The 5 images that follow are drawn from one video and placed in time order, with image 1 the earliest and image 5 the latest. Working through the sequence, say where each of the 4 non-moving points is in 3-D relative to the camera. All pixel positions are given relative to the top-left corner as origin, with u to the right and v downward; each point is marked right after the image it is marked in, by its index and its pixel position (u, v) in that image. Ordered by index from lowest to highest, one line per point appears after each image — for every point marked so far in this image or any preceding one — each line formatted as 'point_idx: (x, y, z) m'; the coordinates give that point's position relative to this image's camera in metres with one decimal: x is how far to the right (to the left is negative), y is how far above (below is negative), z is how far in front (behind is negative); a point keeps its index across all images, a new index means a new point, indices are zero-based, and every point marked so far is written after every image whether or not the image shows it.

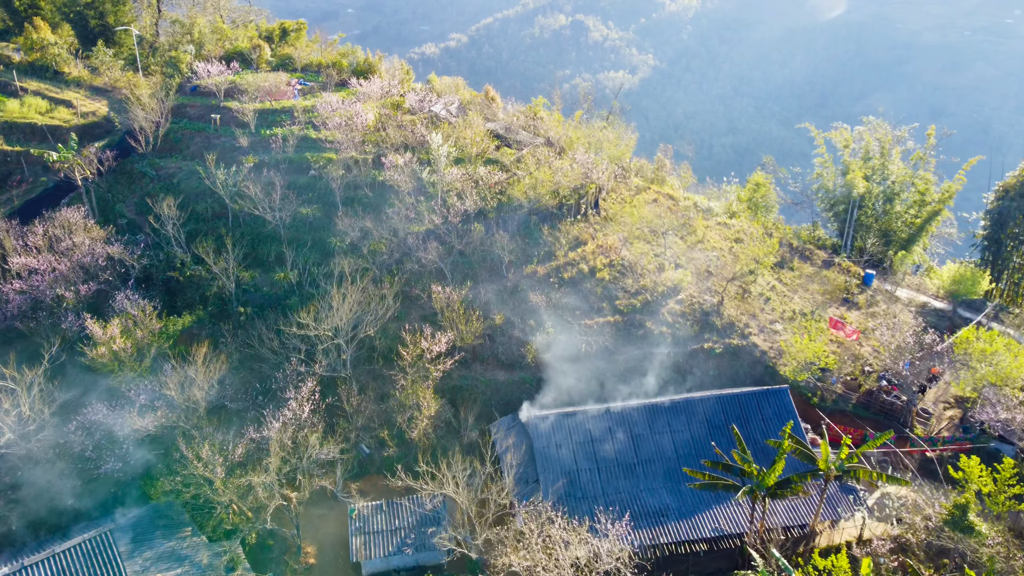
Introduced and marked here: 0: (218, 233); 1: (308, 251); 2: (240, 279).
0: (-7.9, +1.5, +20.0) m
1: (-5.3, +1.0, +19.5) m
2: (-6.8, +0.2, +18.6) m
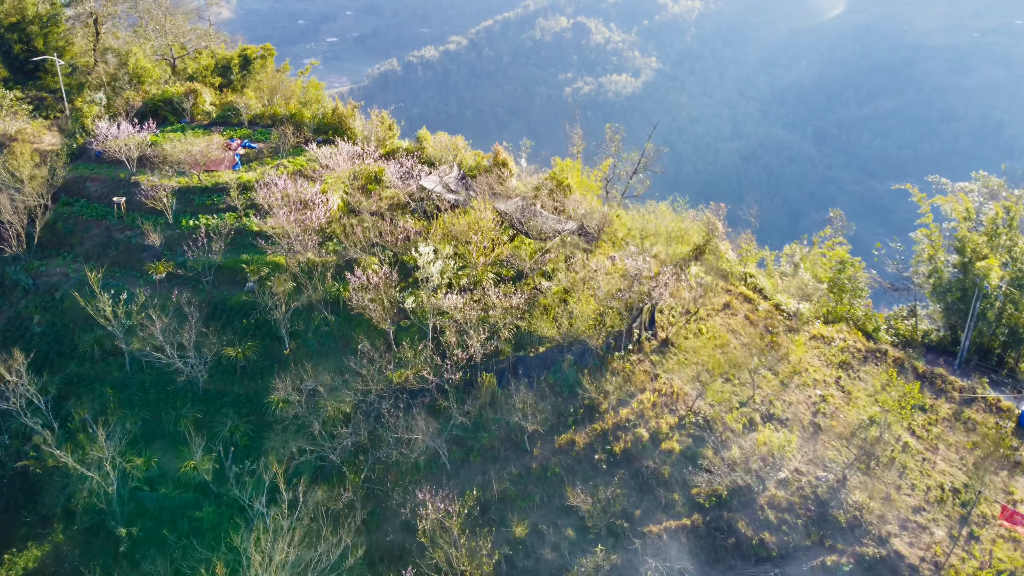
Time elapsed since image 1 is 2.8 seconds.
0: (-7.4, -1.8, +13.6) m
1: (-4.9, -2.3, +13.0) m
2: (-6.3, -3.0, +12.2) m
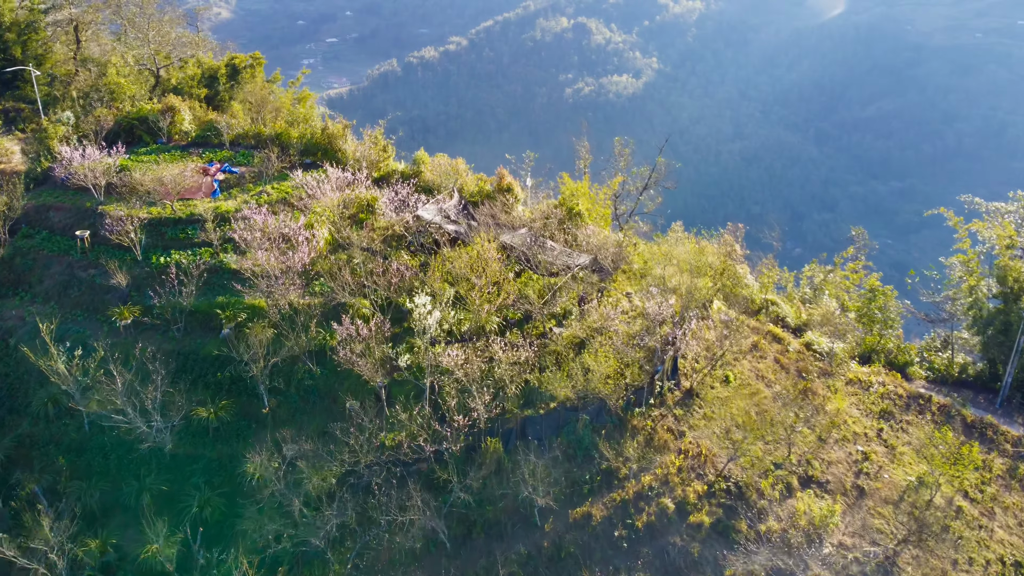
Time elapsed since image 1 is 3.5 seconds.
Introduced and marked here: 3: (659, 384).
0: (-7.3, -2.7, +12.0) m
1: (-4.7, -3.1, +11.4) m
2: (-6.2, -3.9, +10.6) m
3: (+2.7, -1.8, +14.0) m
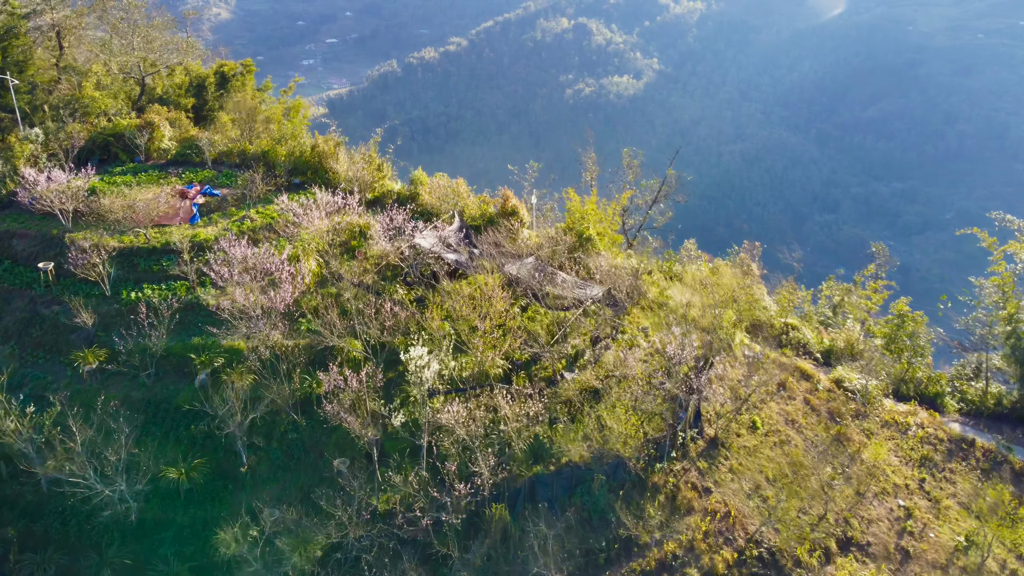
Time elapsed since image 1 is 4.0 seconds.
0: (-7.2, -3.3, +10.6) m
1: (-4.6, -3.8, +10.1) m
2: (-6.1, -4.5, +9.3) m
3: (+2.8, -2.5, +12.6) m
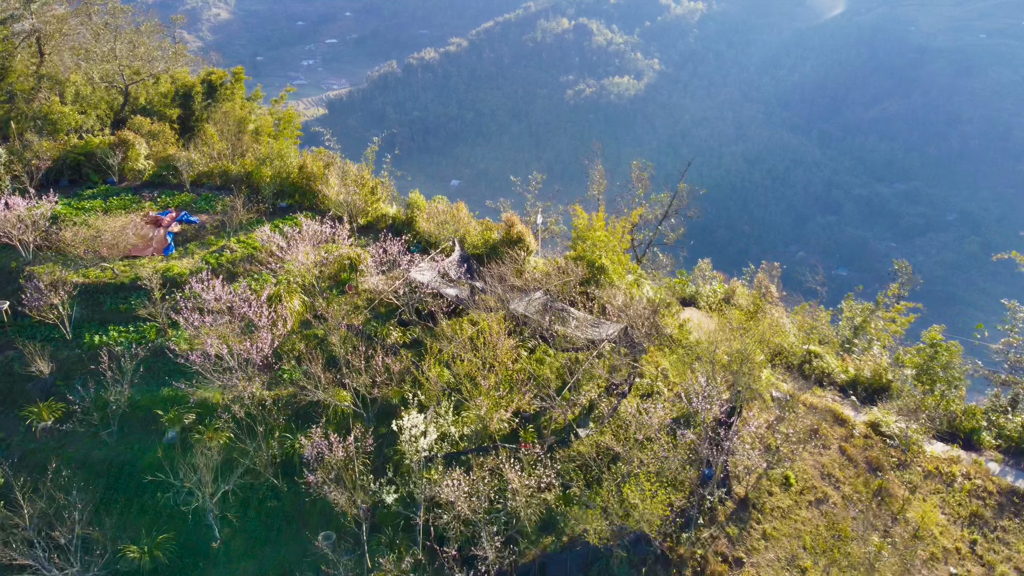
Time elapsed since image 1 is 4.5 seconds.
0: (-7.0, -4.0, +9.3) m
1: (-4.5, -4.5, +8.8) m
2: (-6.0, -5.2, +8.0) m
3: (+3.0, -3.1, +11.3) m
